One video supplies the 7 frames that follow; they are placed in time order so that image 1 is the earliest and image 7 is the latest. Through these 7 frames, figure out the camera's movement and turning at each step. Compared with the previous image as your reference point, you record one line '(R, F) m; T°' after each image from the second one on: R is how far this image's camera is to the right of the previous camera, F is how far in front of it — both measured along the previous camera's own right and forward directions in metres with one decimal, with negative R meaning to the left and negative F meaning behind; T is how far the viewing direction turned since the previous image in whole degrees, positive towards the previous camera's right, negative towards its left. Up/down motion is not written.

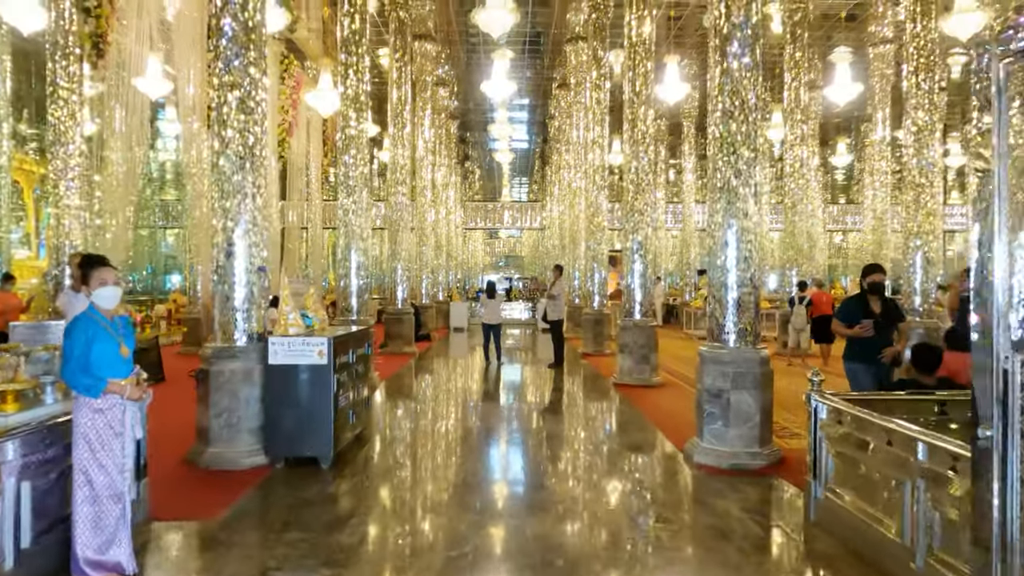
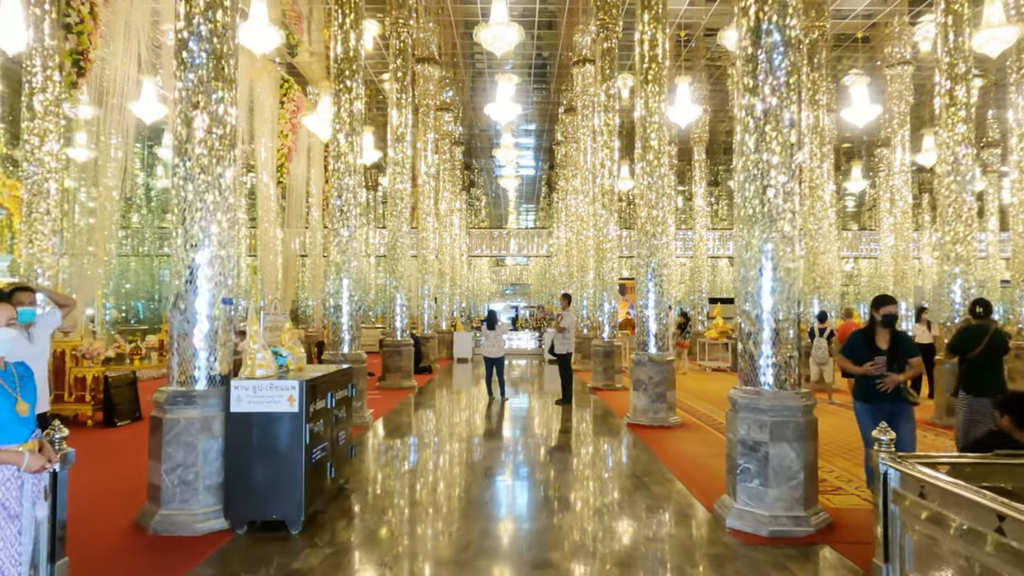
(0.0, +0.6) m; -1°
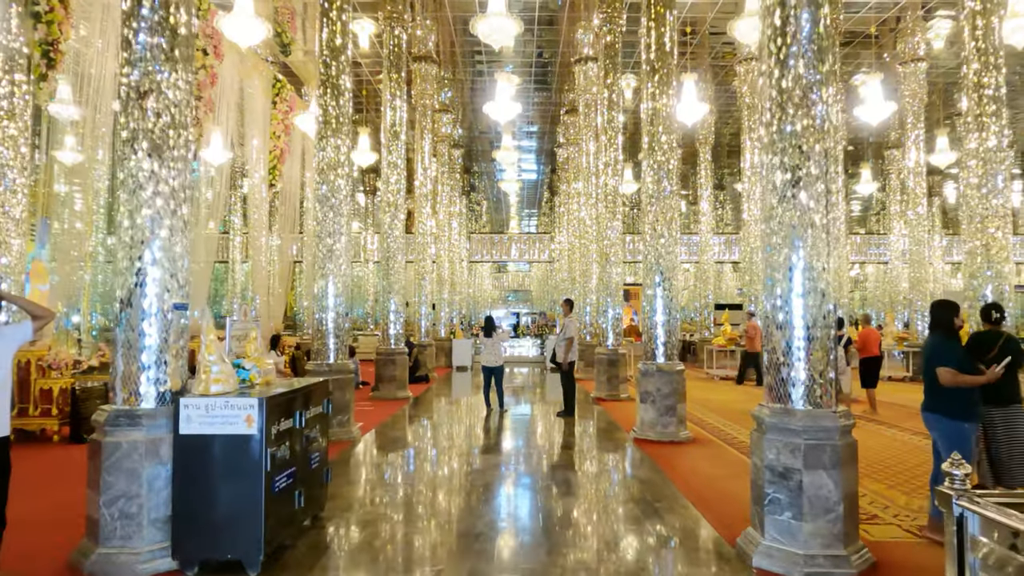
(0.0, +0.5) m; 0°
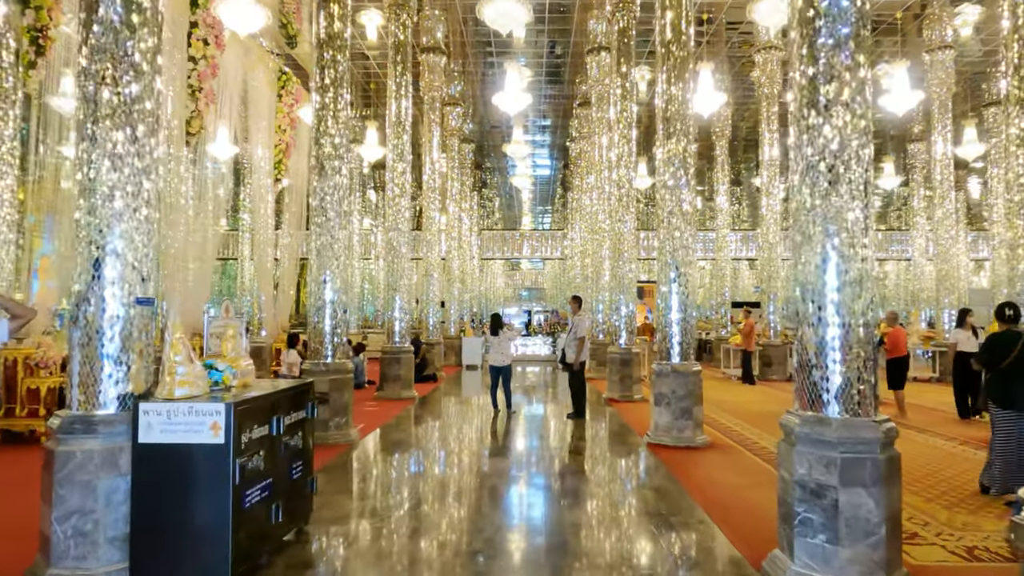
(+0.1, +0.3) m; -1°
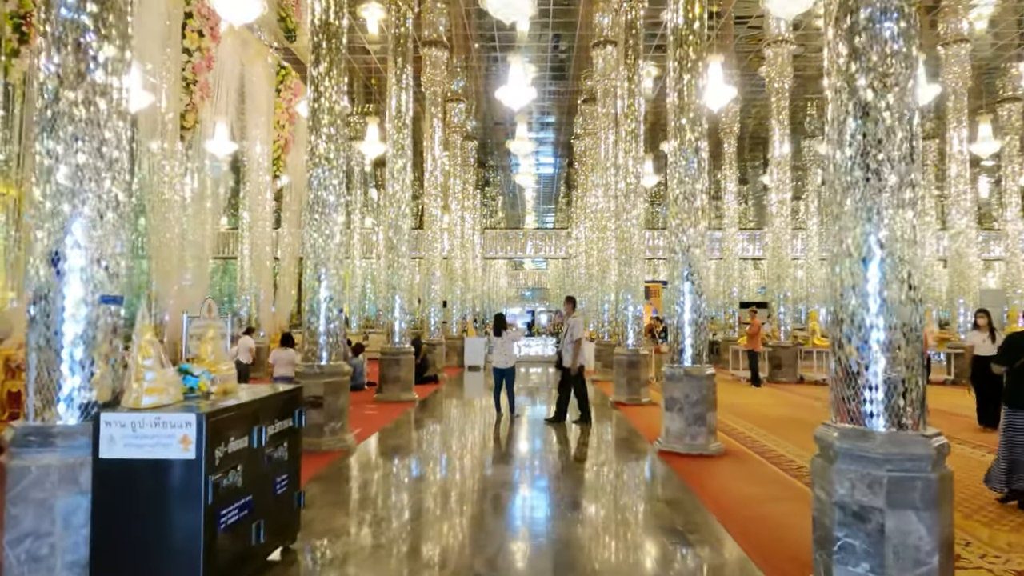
(0.0, +0.3) m; 0°
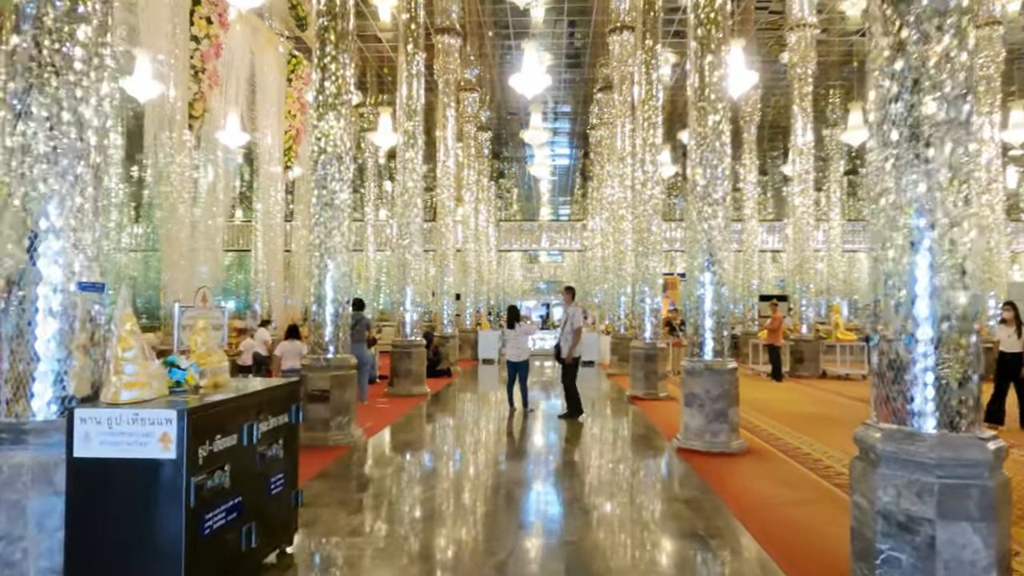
(0.0, +0.2) m; -1°
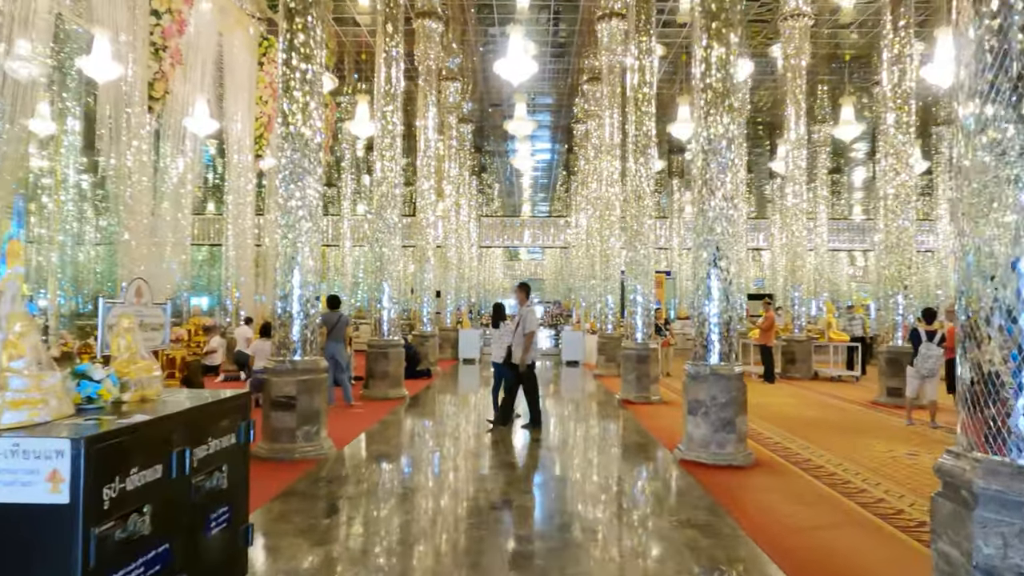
(-0.1, +0.5) m; +2°
